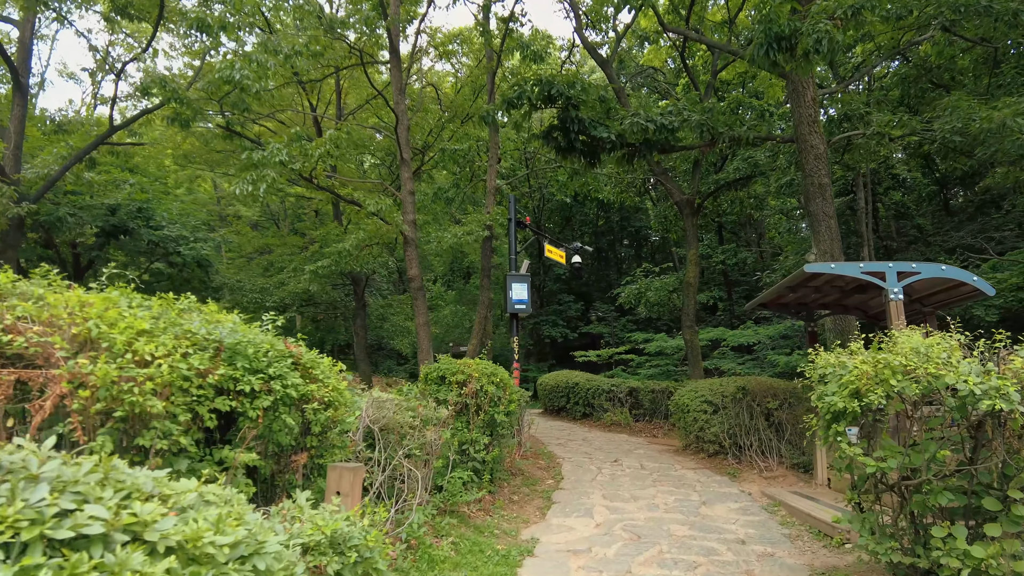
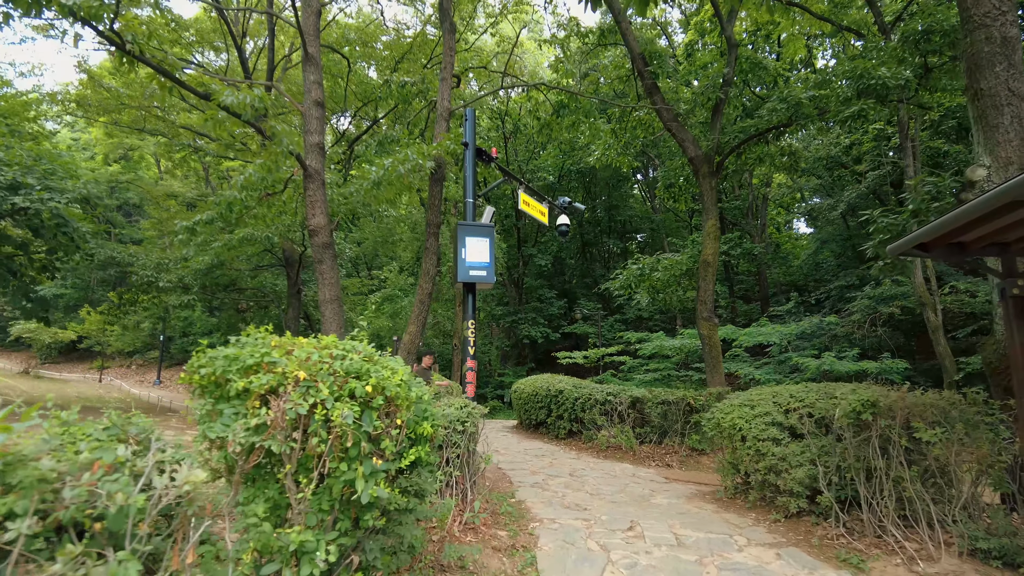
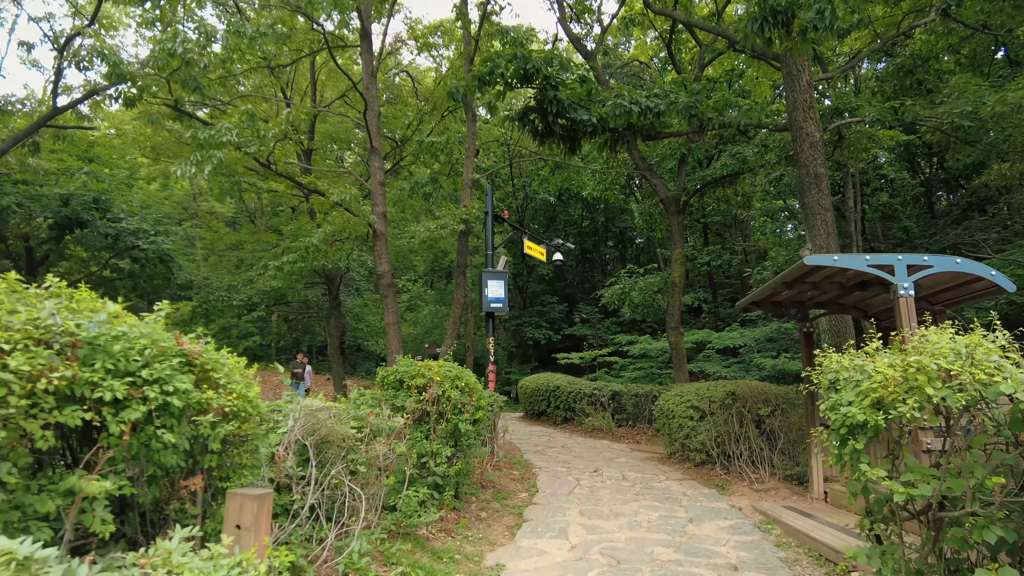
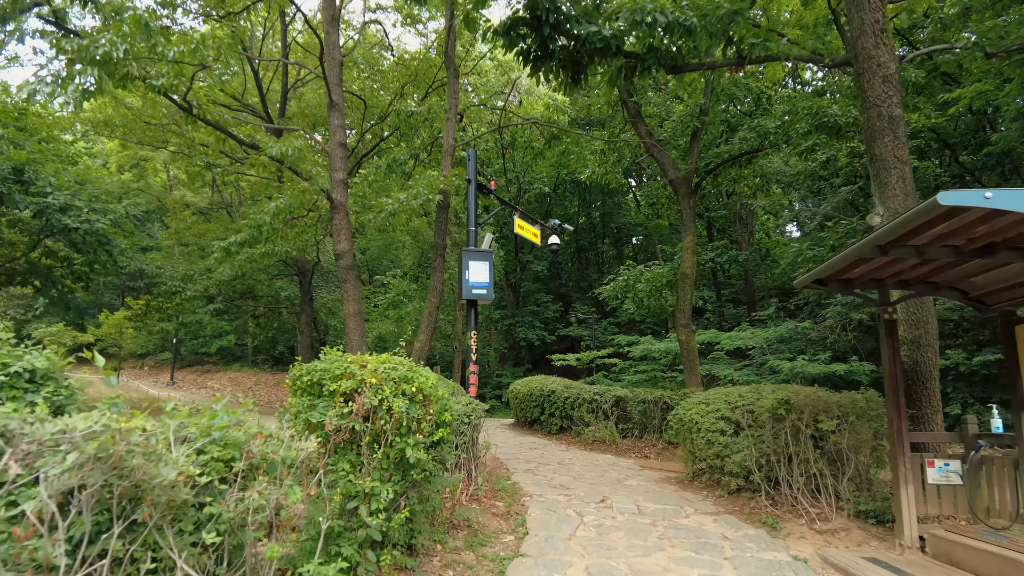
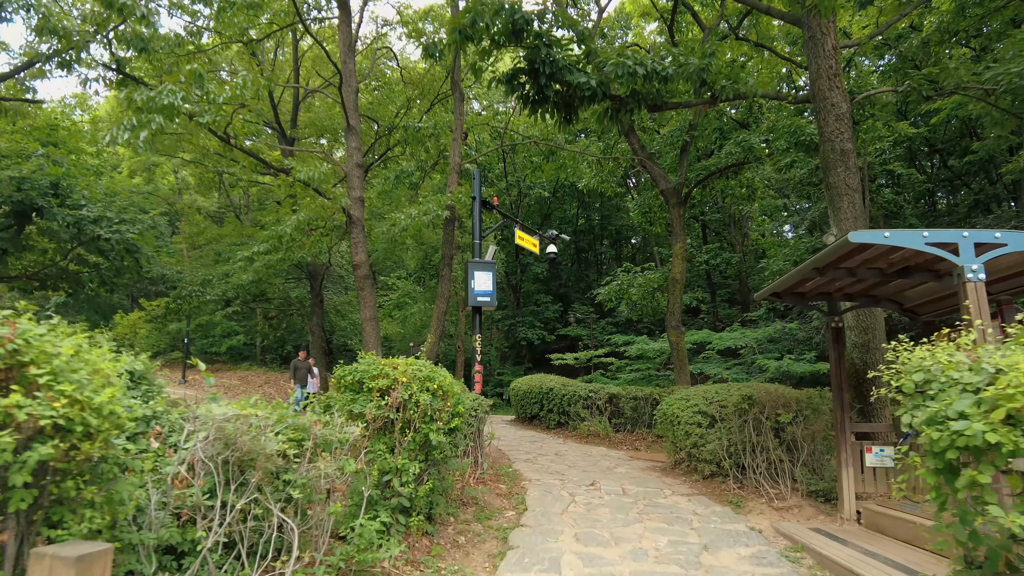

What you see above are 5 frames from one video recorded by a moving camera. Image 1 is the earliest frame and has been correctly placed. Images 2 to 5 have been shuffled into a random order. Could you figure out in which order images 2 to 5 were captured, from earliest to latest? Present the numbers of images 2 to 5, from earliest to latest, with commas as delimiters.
3, 5, 4, 2
